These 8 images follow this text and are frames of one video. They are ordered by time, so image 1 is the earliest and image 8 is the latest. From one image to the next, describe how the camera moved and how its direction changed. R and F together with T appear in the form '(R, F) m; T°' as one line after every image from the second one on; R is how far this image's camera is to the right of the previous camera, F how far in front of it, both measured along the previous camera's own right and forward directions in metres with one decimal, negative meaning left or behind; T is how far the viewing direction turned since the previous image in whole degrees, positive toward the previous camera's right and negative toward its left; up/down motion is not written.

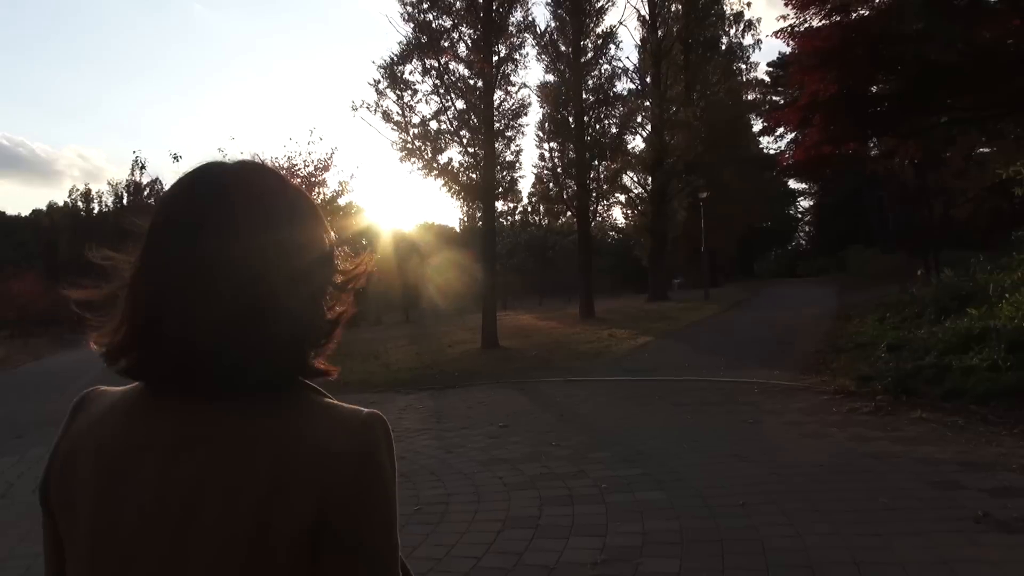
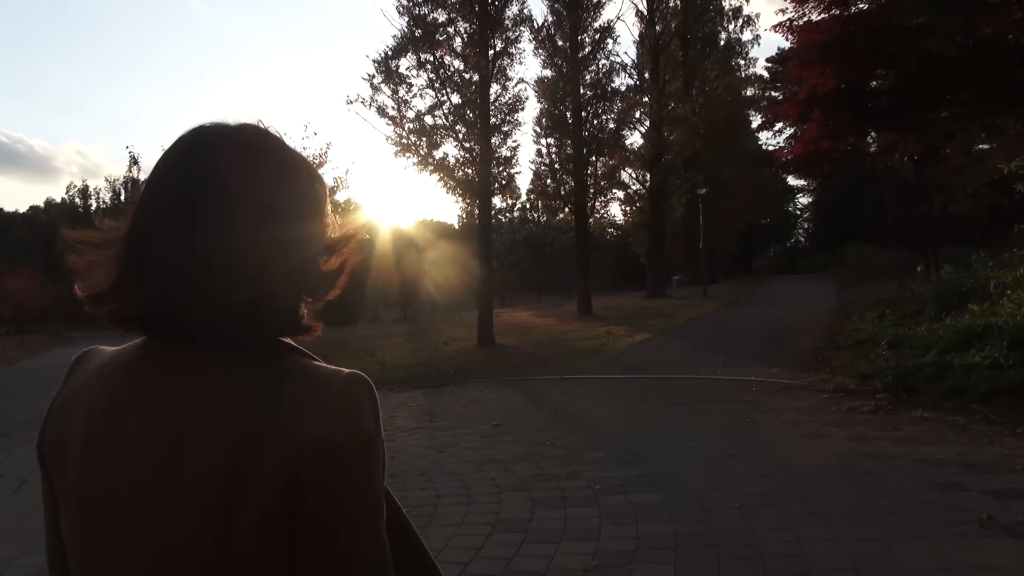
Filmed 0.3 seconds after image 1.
(+0.1, +0.1) m; 0°
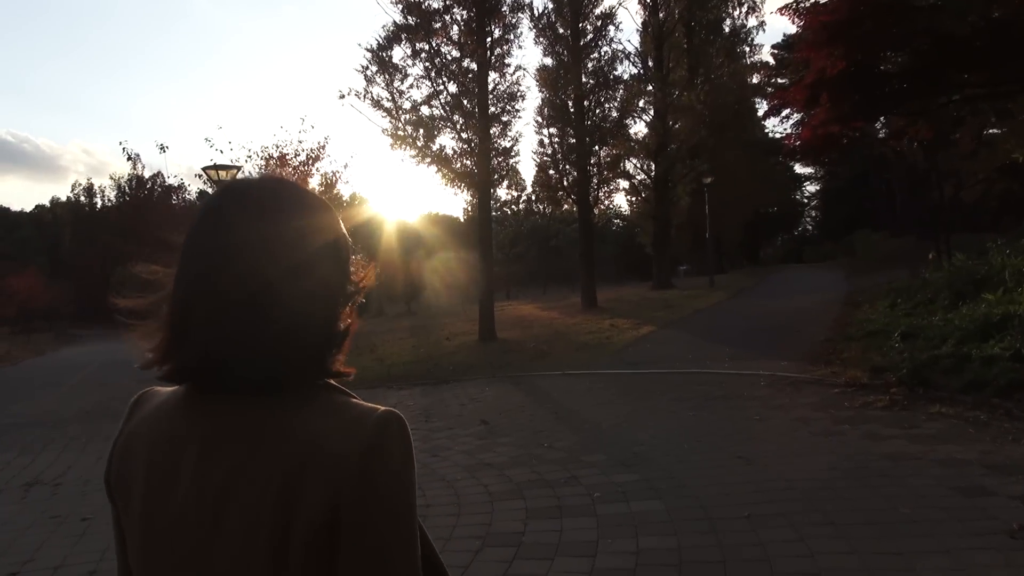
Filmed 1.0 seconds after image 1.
(+0.1, +0.3) m; -1°
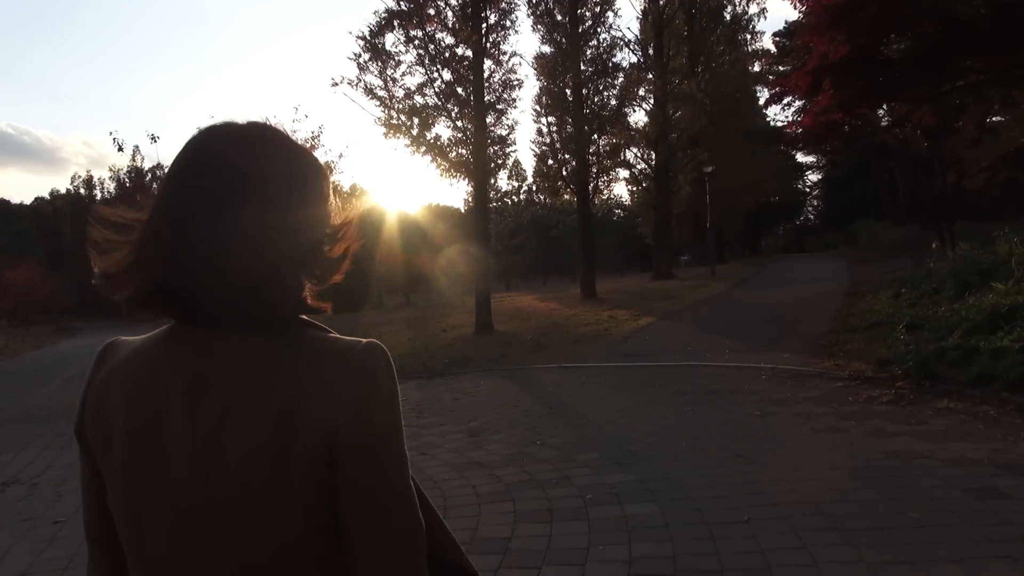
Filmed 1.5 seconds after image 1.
(+0.1, +0.2) m; 0°
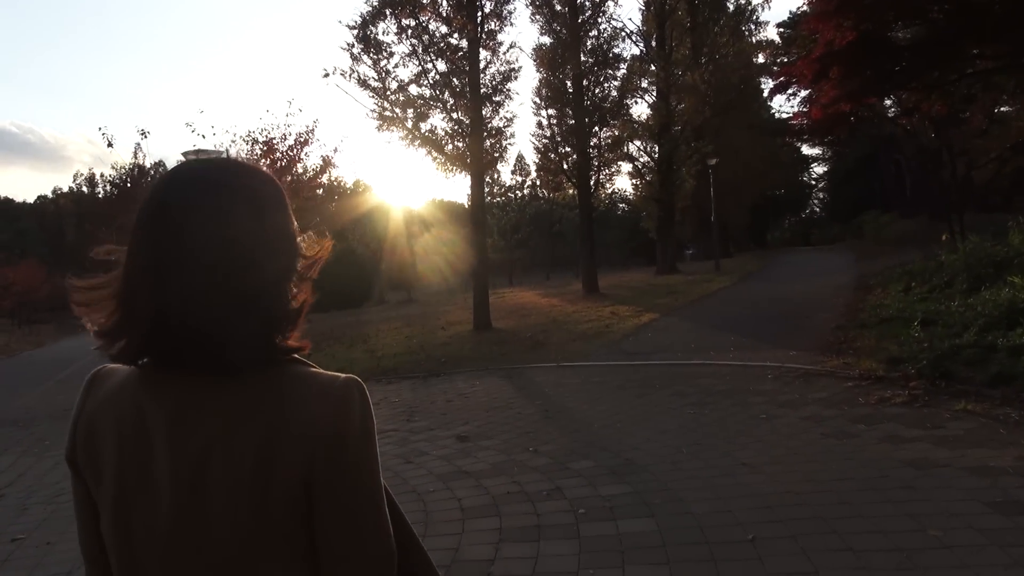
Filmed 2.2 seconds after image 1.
(+0.1, +0.4) m; 0°
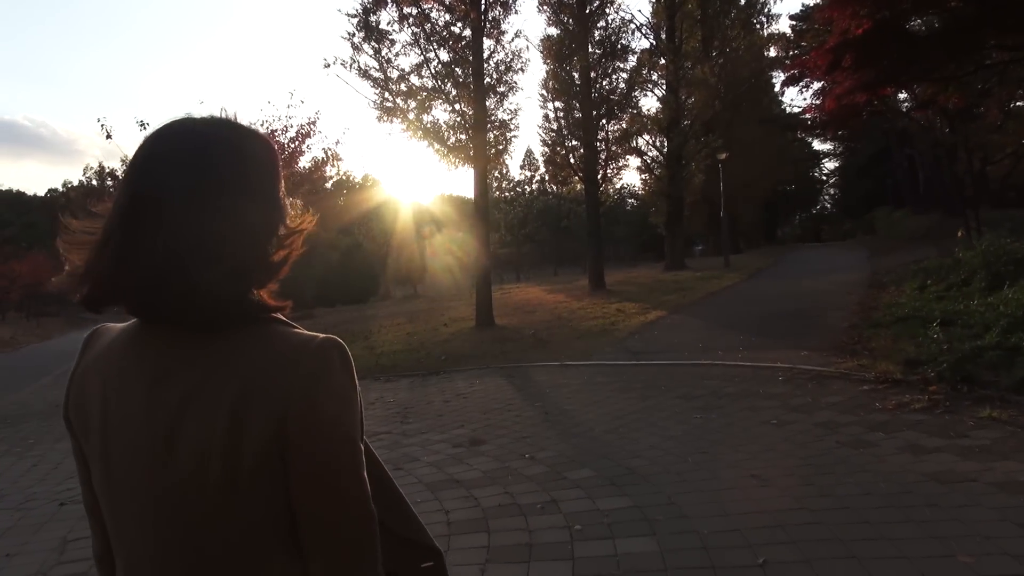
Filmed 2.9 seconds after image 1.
(+0.1, +0.3) m; -1°
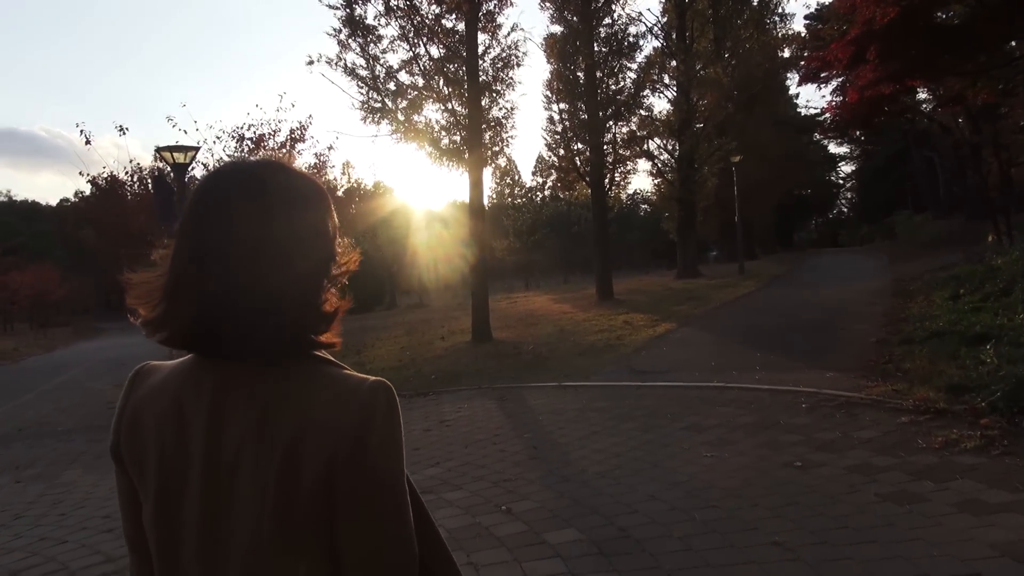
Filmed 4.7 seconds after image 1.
(+0.3, +0.9) m; -1°
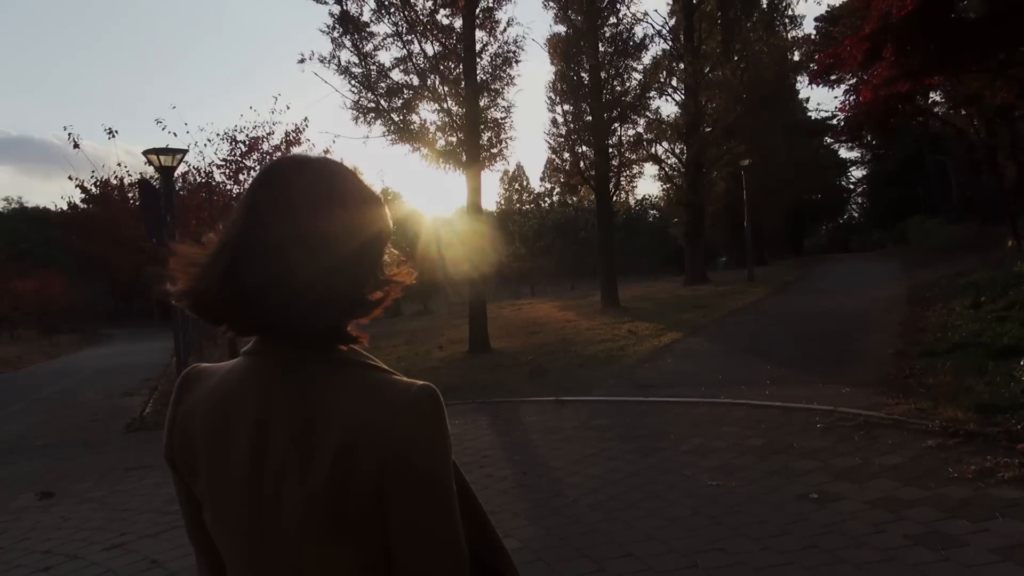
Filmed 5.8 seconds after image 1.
(+0.2, +0.5) m; -1°
